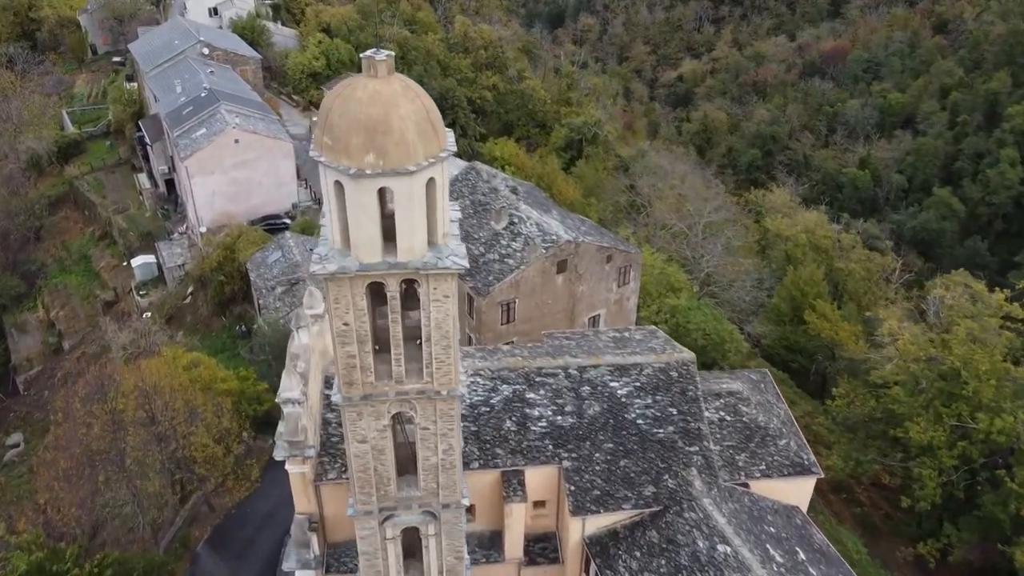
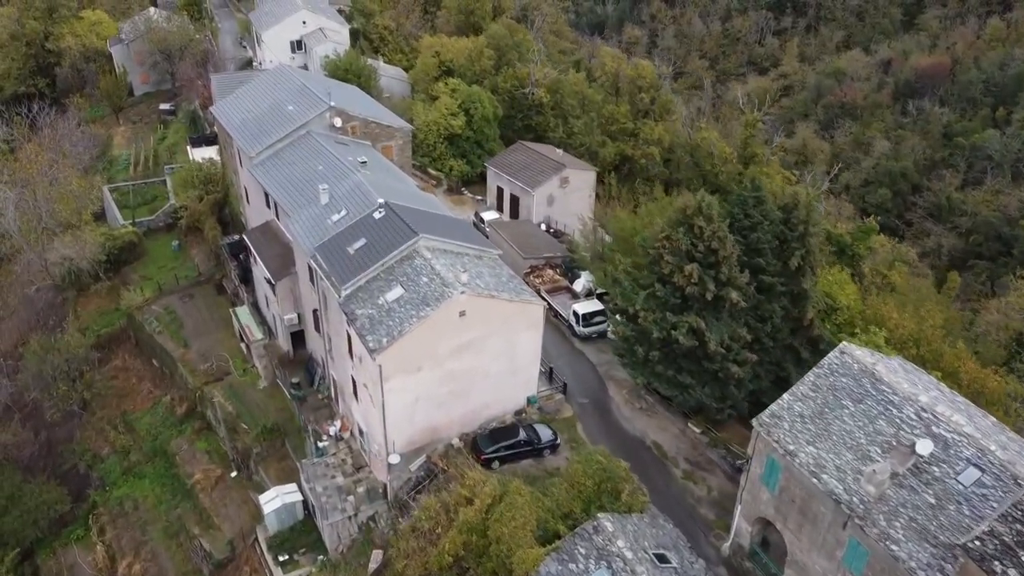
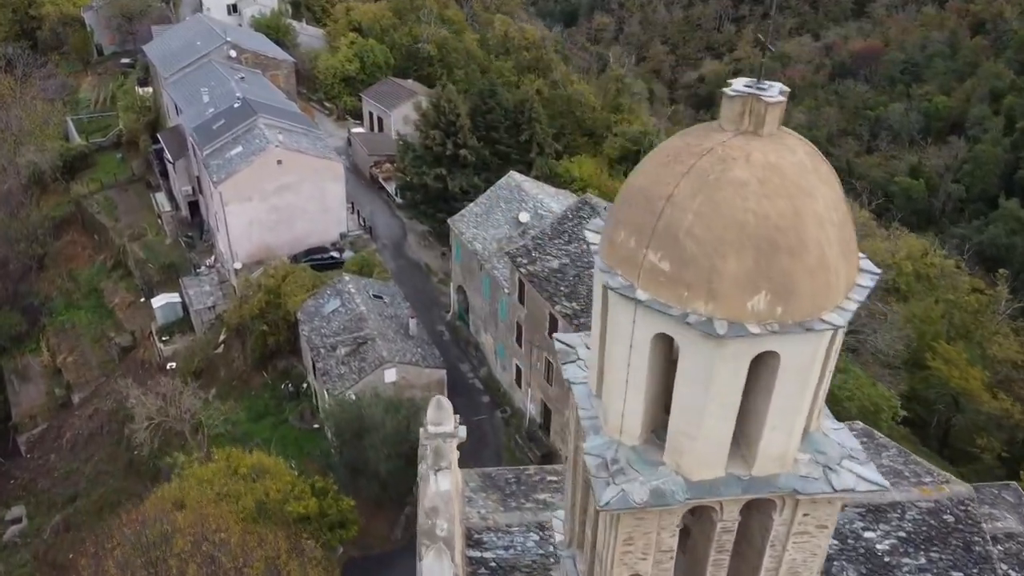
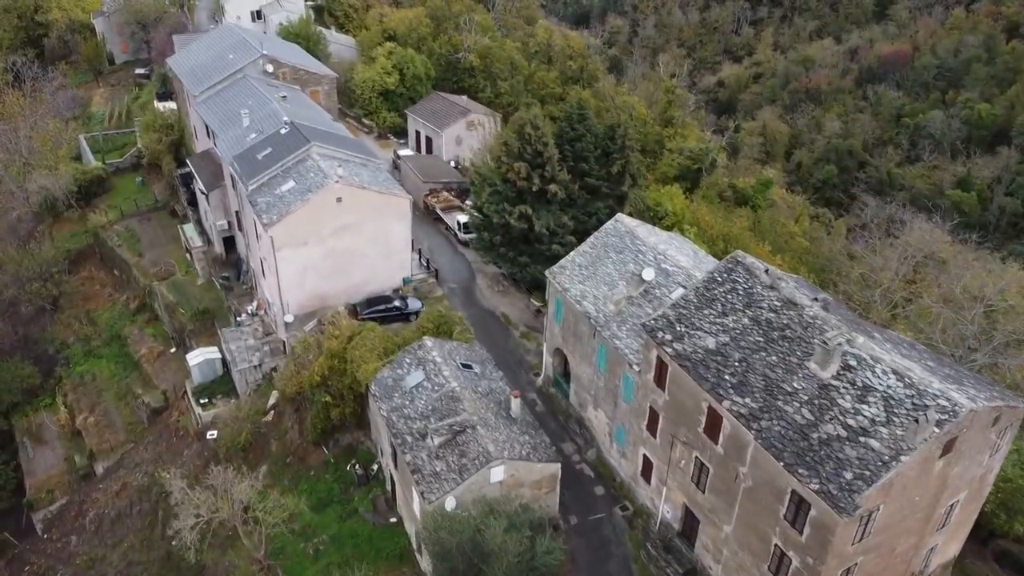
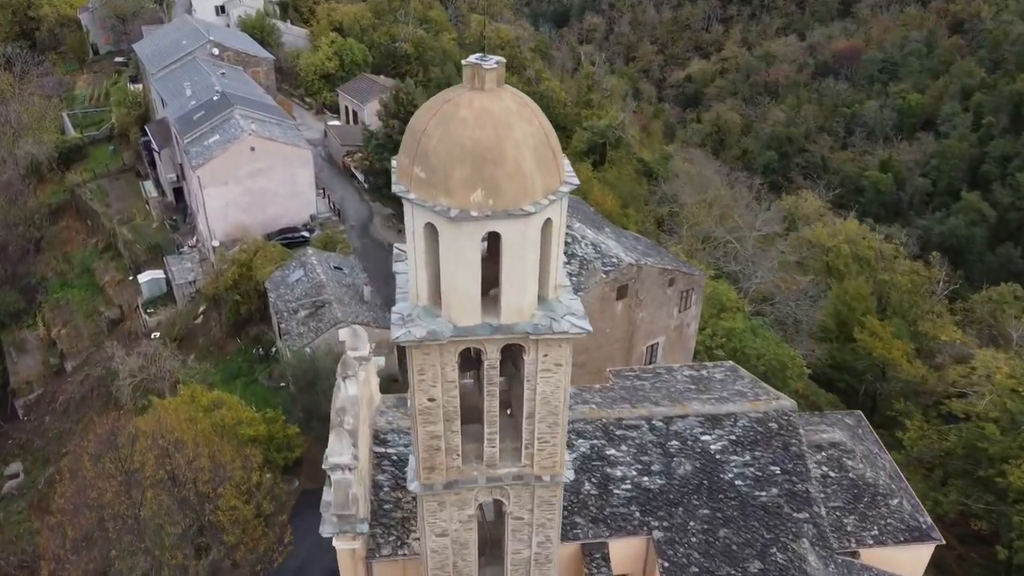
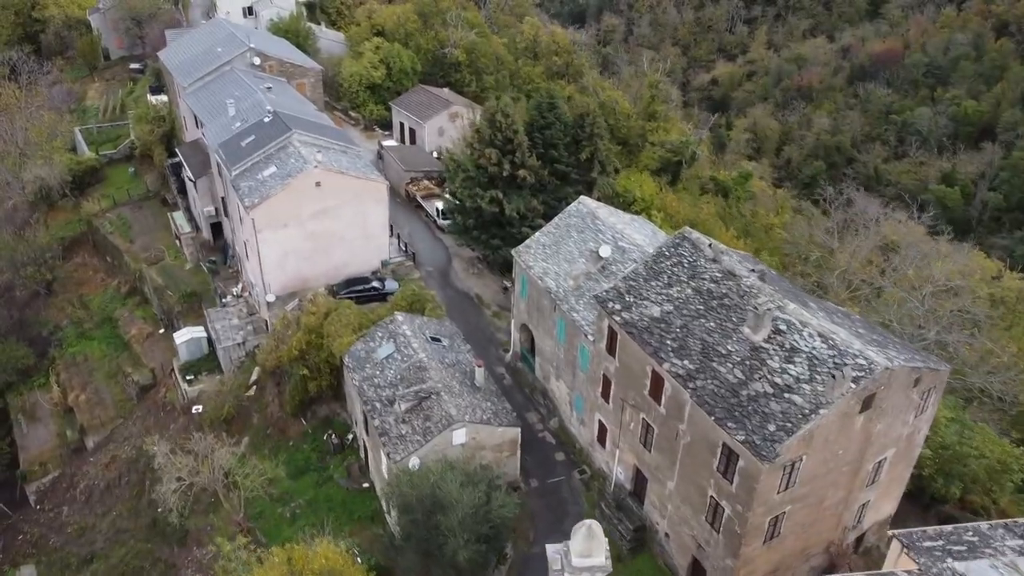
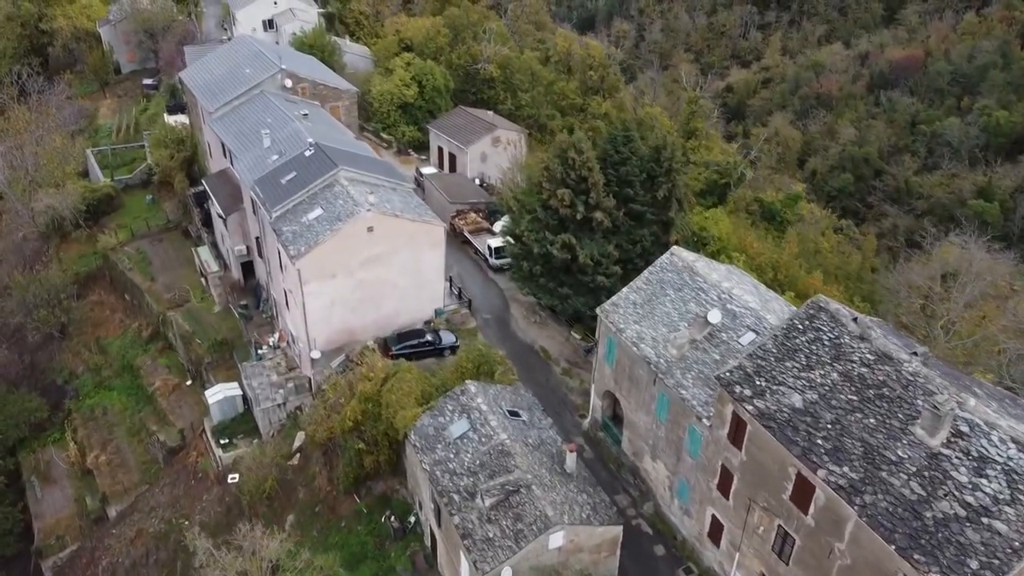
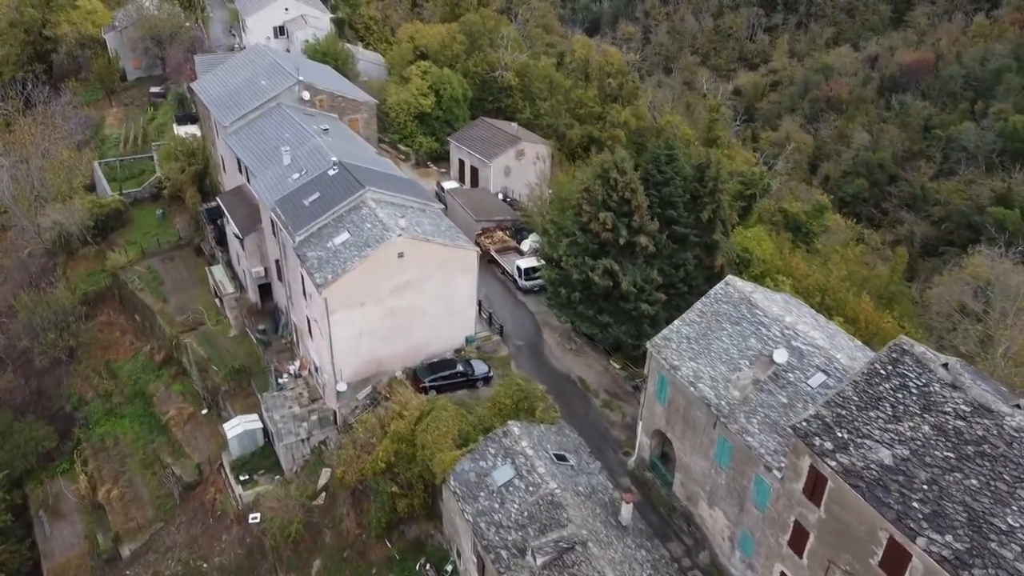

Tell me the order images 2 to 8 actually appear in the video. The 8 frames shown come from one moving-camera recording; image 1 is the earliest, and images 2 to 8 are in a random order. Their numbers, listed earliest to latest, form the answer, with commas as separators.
5, 3, 6, 4, 7, 8, 2
